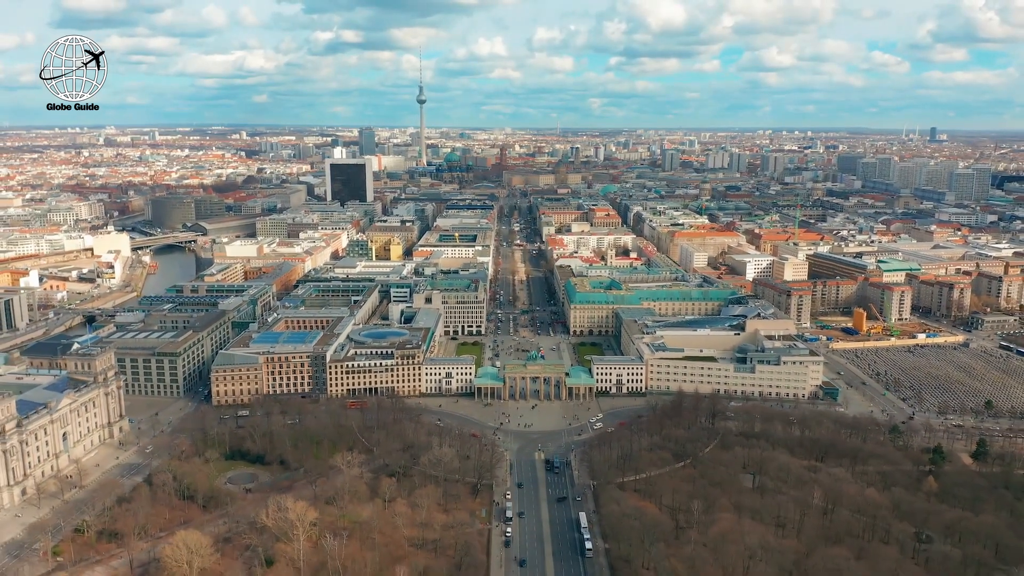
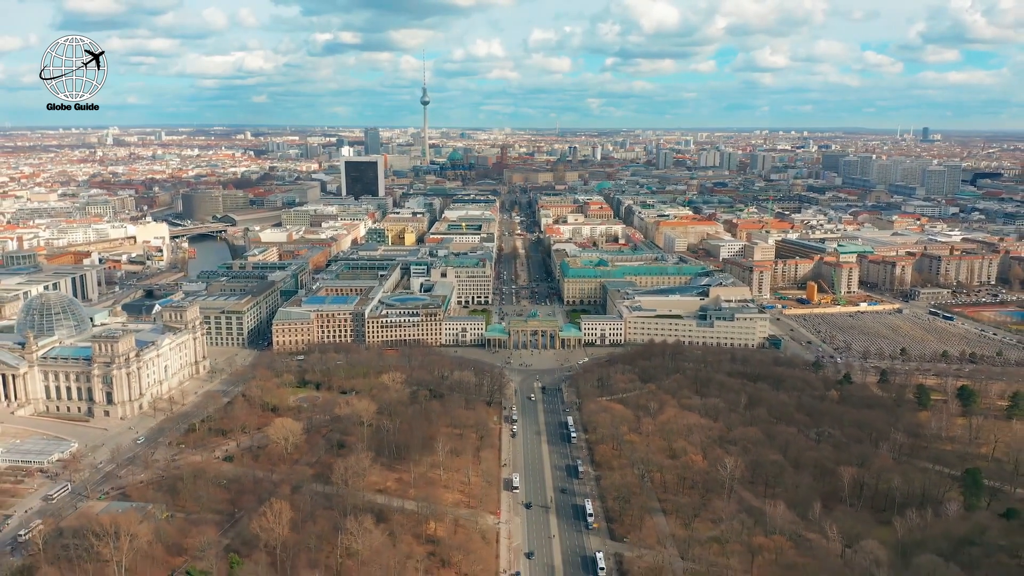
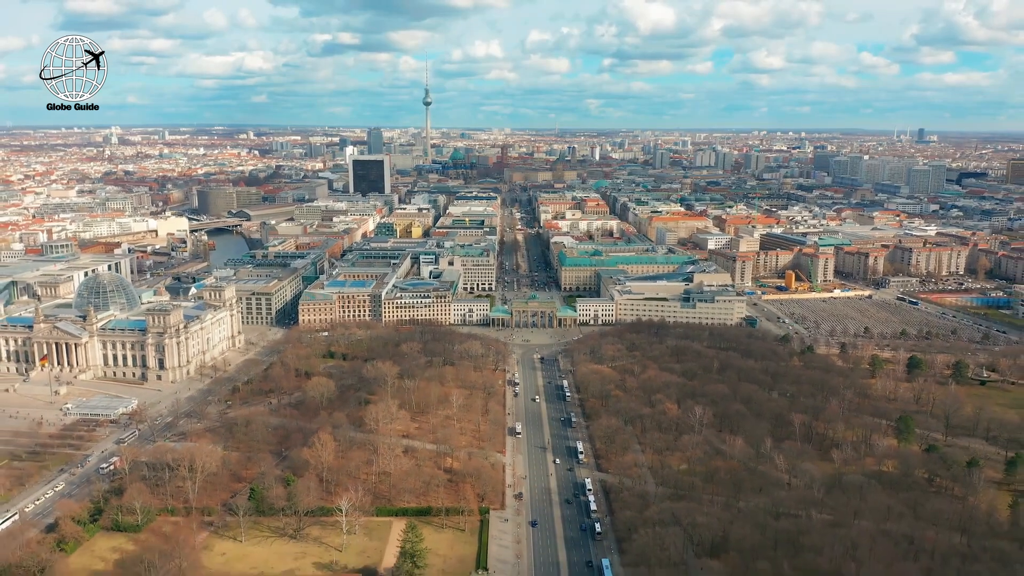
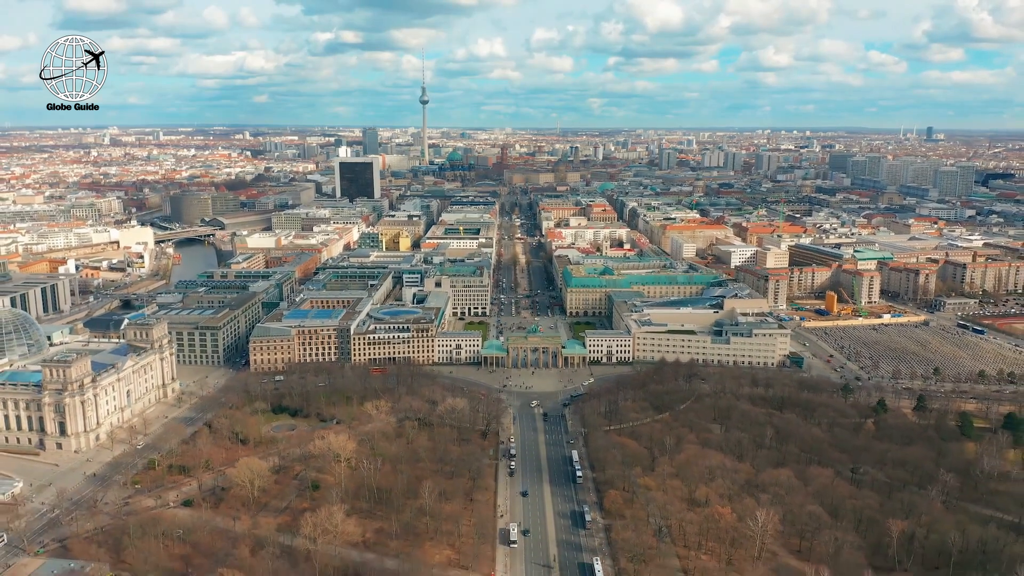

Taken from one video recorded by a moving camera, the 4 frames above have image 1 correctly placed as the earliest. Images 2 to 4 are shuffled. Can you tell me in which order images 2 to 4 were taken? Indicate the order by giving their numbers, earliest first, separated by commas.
4, 2, 3
